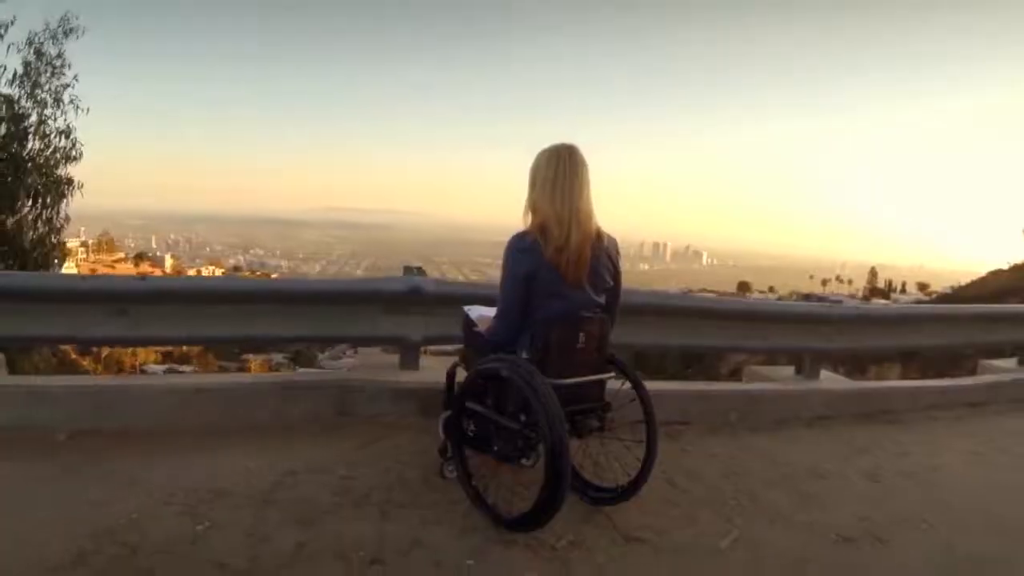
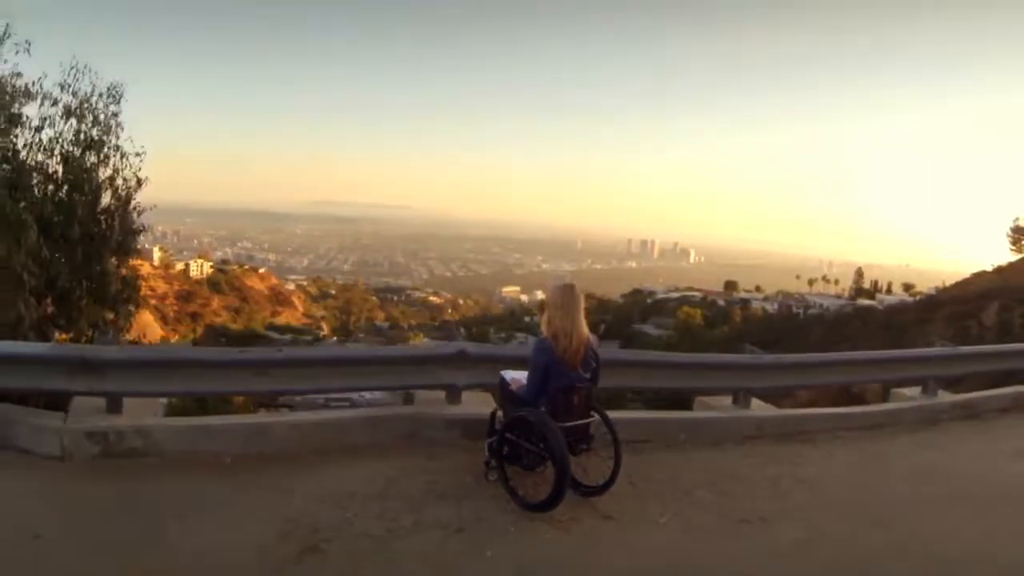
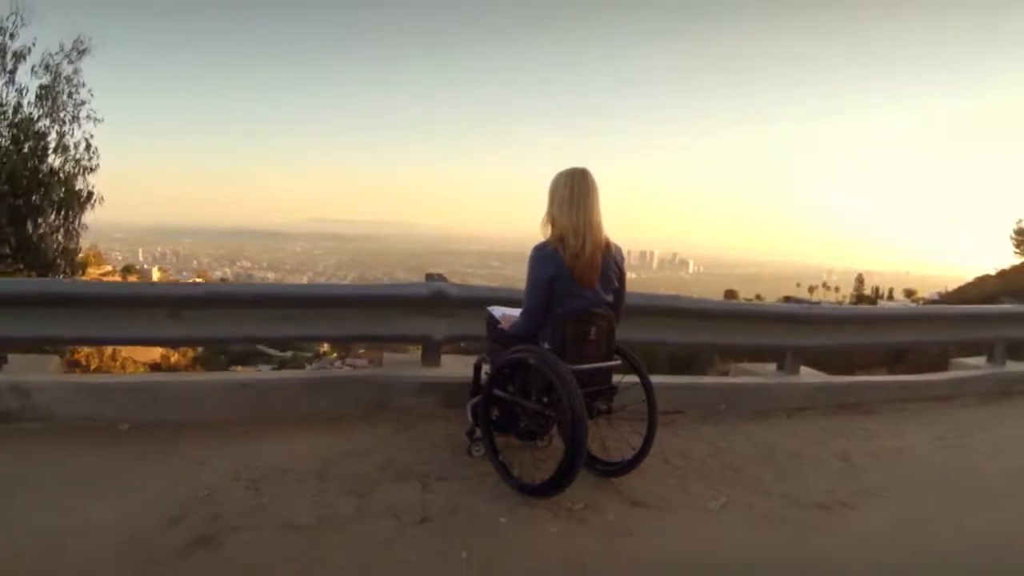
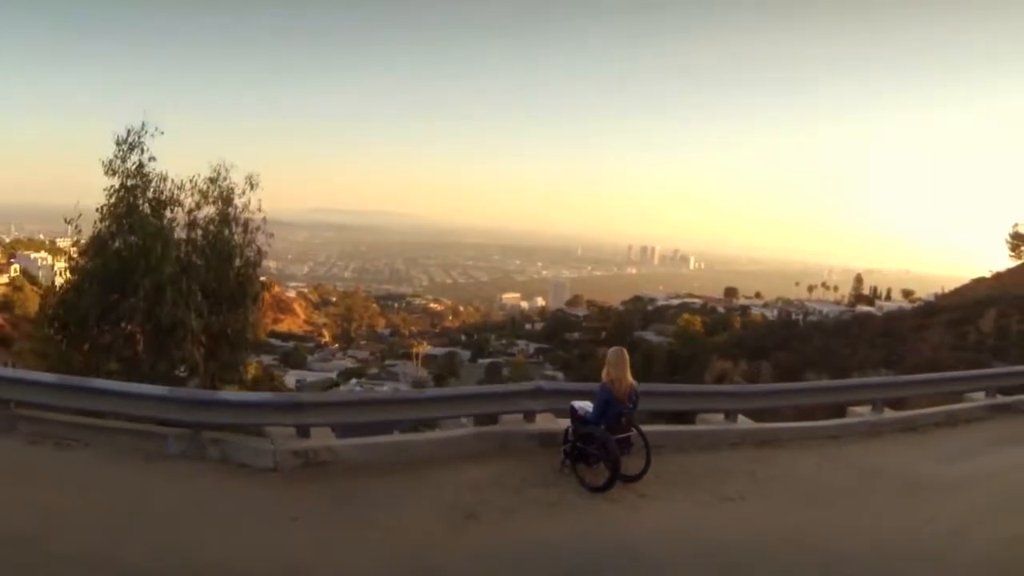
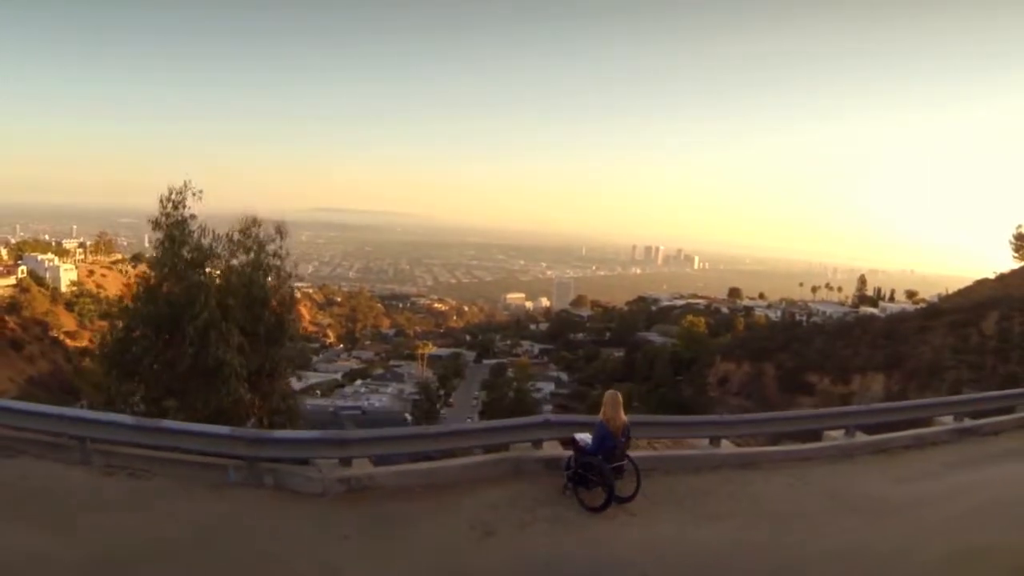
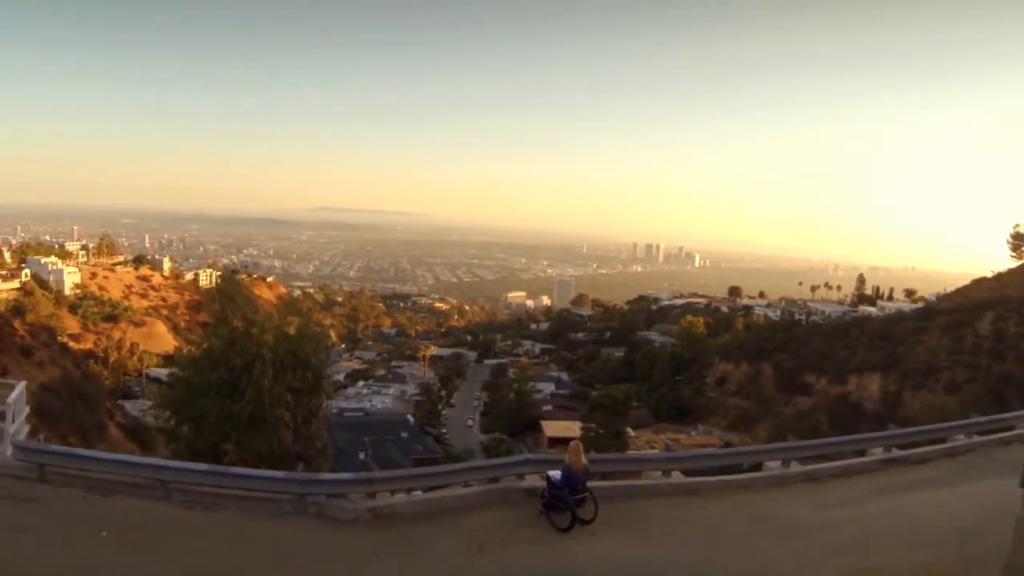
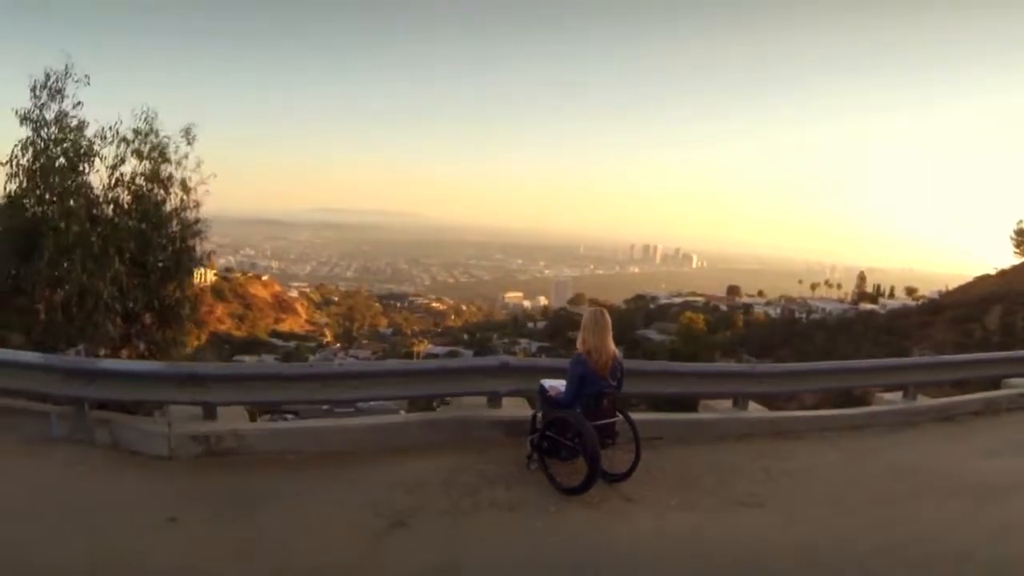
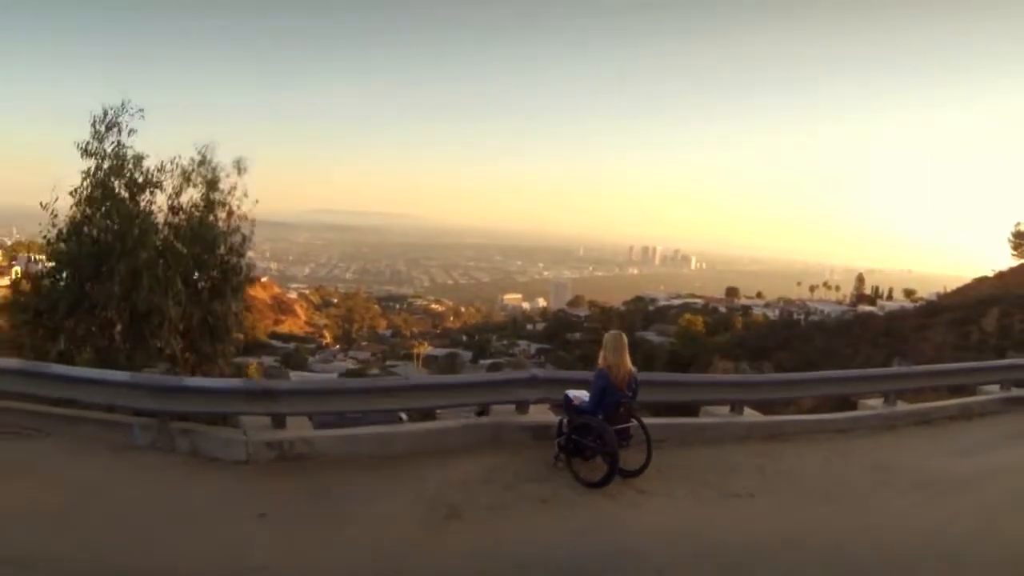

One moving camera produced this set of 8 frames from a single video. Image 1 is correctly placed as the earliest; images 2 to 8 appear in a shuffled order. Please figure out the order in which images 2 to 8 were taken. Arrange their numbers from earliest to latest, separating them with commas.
3, 2, 7, 8, 4, 5, 6
